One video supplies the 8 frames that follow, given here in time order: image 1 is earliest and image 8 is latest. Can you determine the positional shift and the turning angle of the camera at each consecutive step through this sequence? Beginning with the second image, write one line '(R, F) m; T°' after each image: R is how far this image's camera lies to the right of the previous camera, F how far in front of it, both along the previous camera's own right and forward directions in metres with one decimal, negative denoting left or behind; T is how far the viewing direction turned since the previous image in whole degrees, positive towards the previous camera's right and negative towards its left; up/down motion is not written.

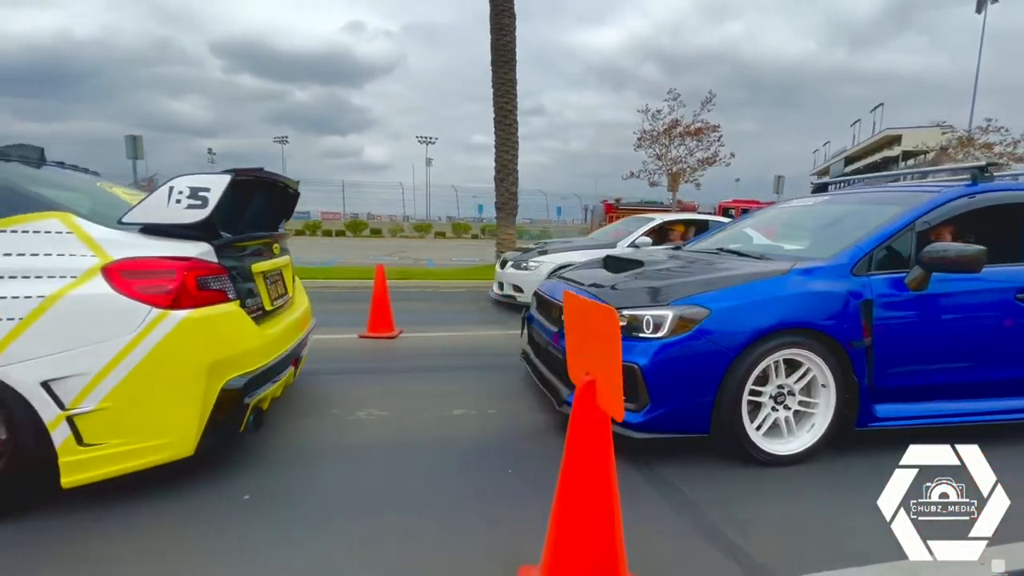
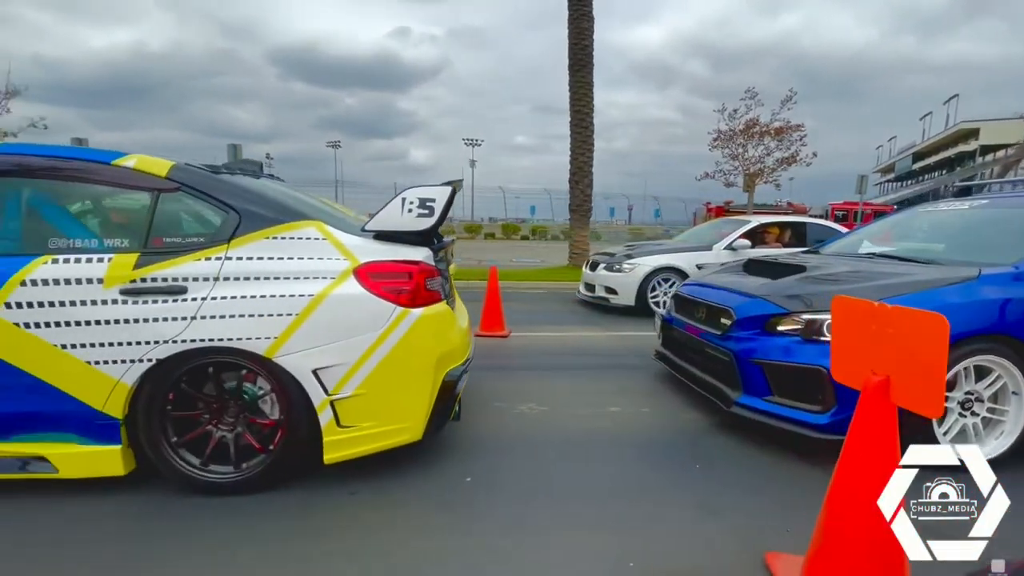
(-1.0, -0.2) m; -5°
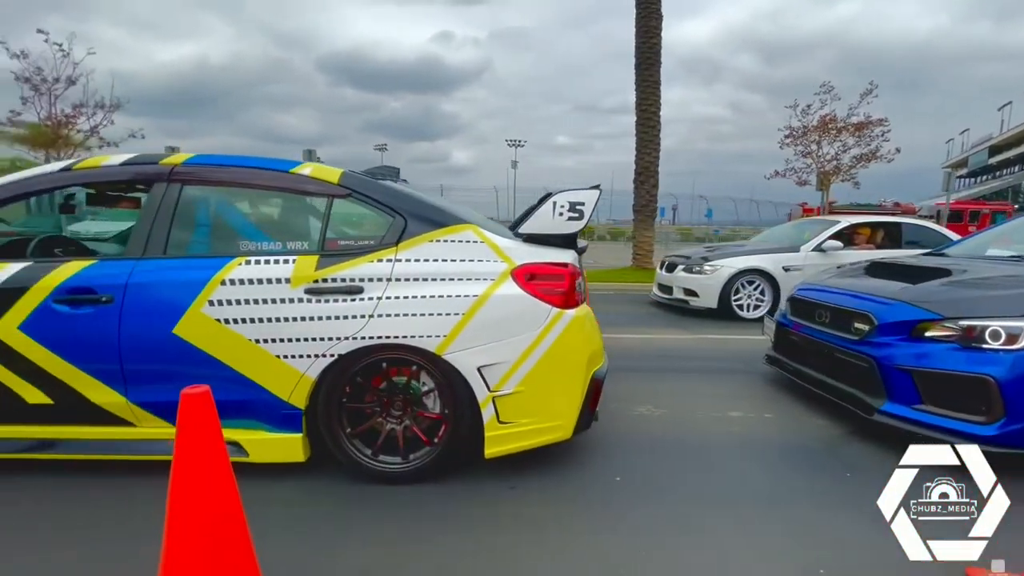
(-0.7, -0.1) m; -5°
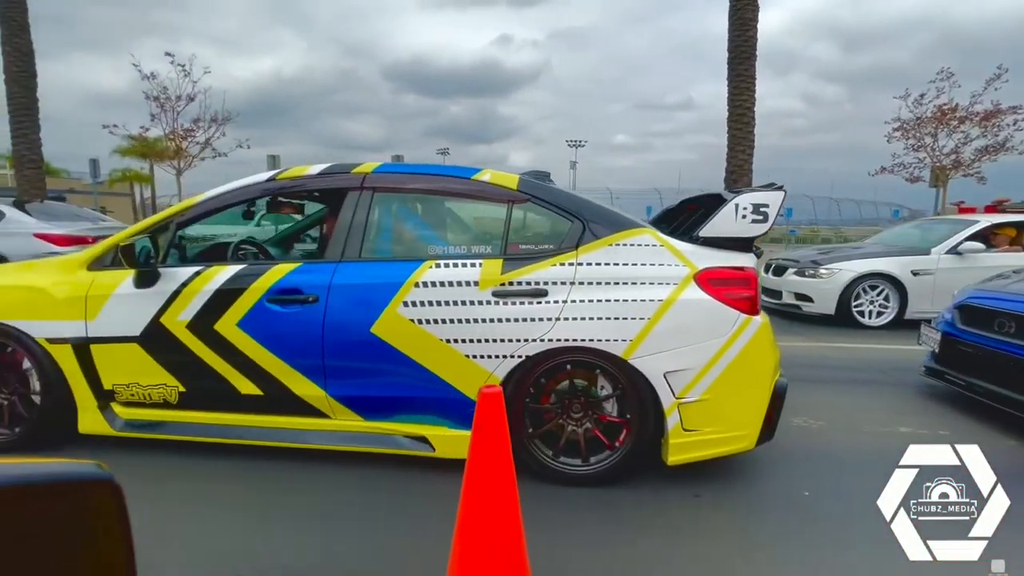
(-0.8, -0.1) m; -7°
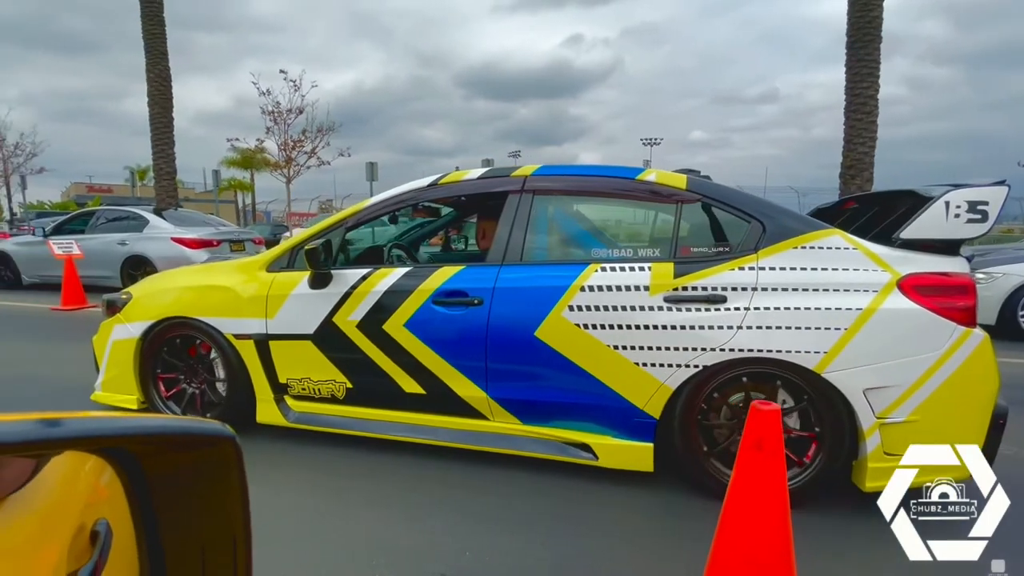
(-0.6, 0.0) m; -8°
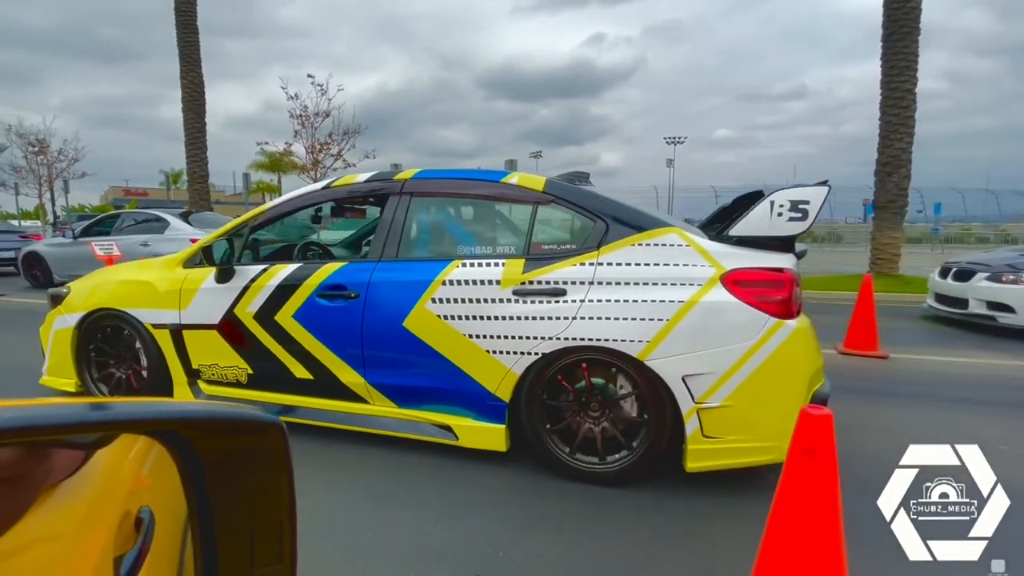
(+1.0, -0.2) m; -2°
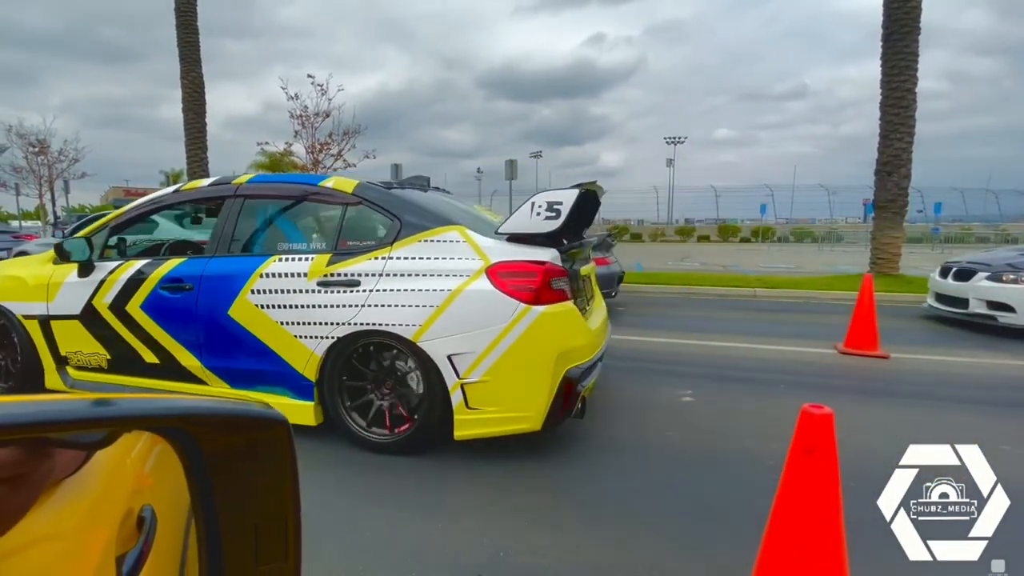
(+1.0, -0.3) m; 0°
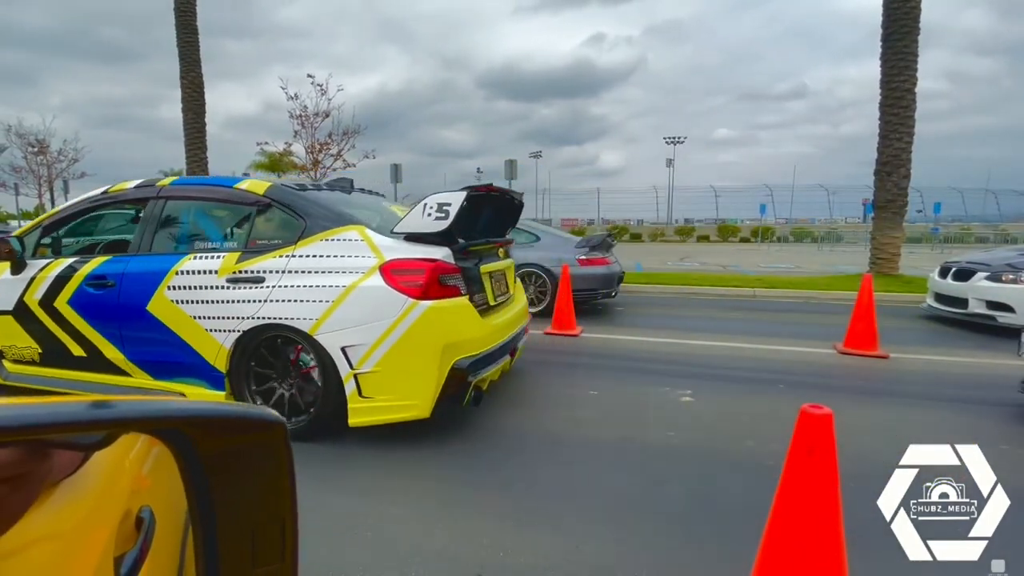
(0.0, 0.0) m; 0°
